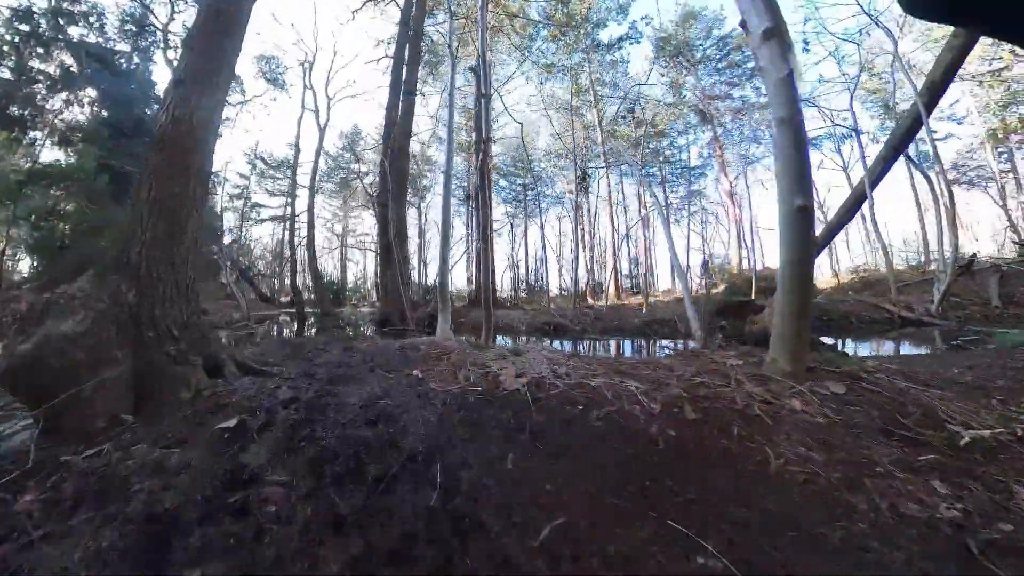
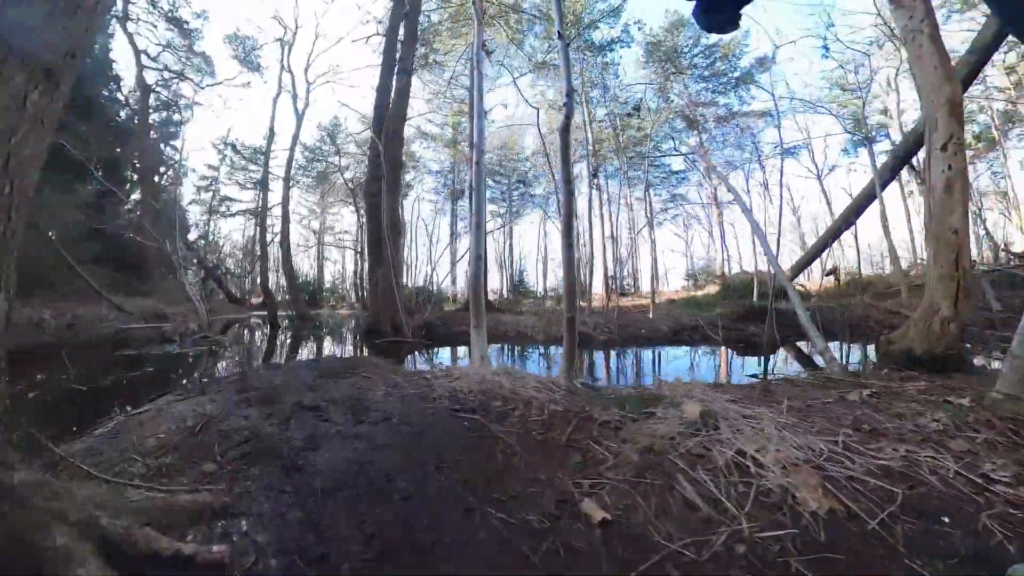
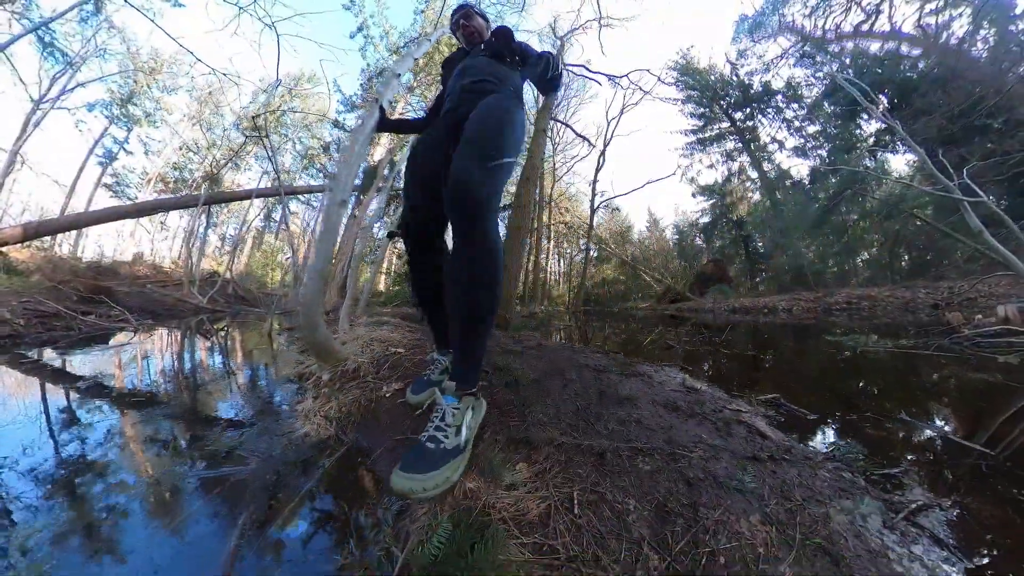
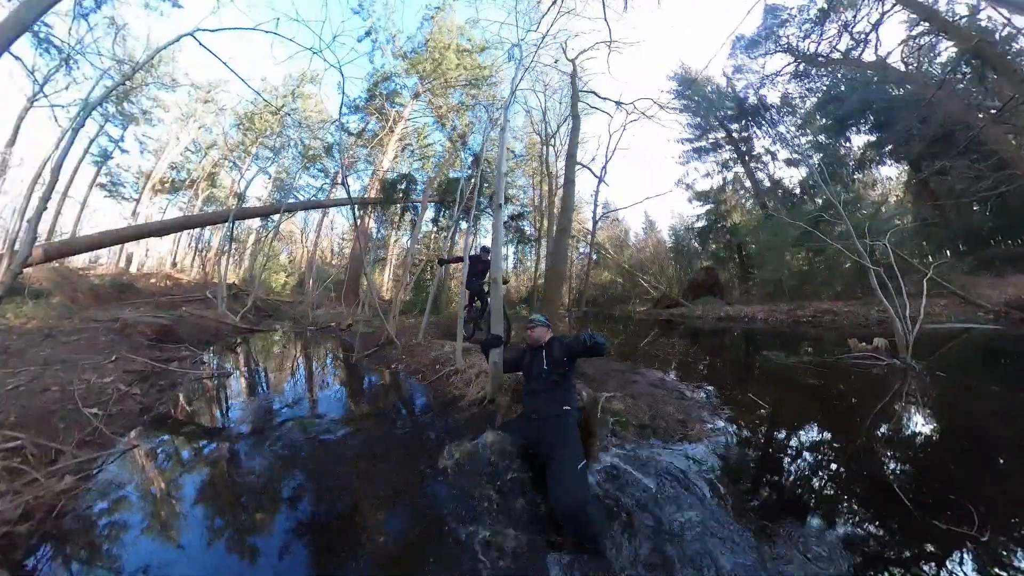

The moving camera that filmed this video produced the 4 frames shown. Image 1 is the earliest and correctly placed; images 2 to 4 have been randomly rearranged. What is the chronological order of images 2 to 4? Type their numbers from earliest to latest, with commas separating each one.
2, 3, 4
